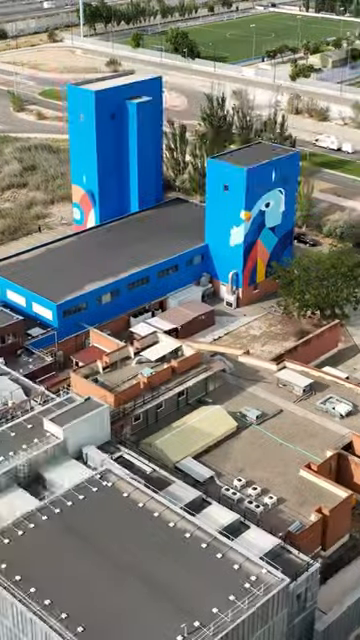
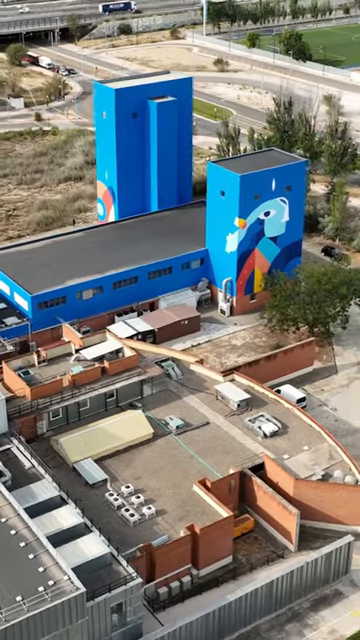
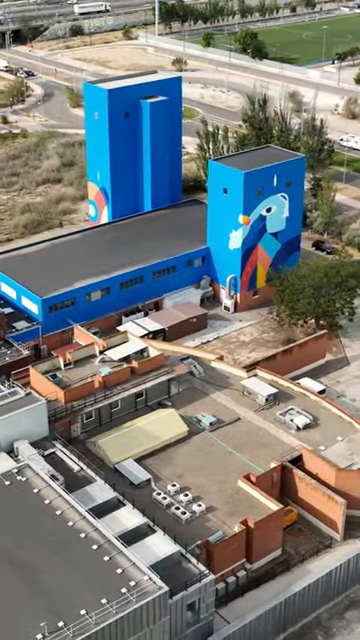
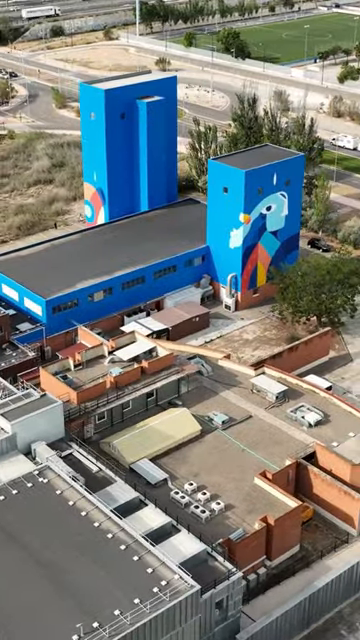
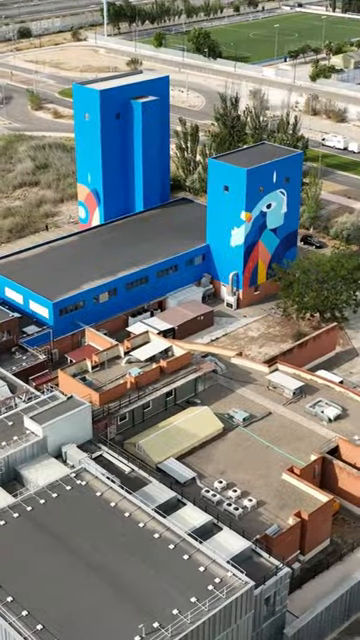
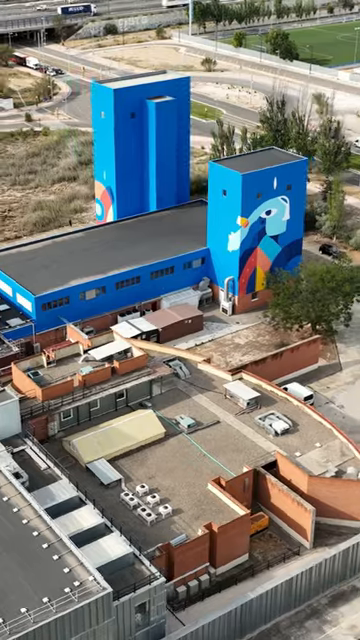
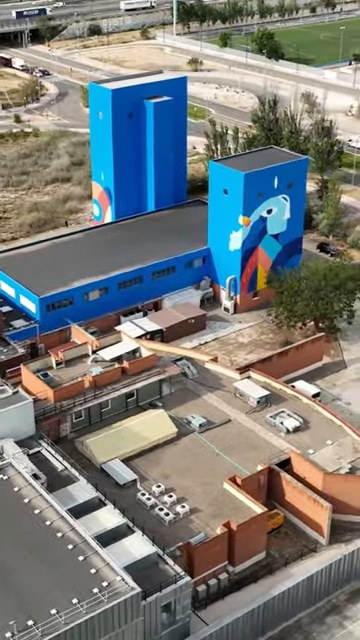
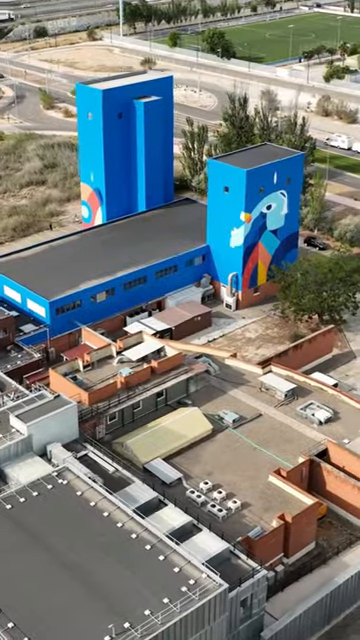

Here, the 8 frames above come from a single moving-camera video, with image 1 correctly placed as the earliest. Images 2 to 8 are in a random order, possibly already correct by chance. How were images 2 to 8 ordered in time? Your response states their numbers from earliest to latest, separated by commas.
5, 8, 4, 3, 7, 6, 2
